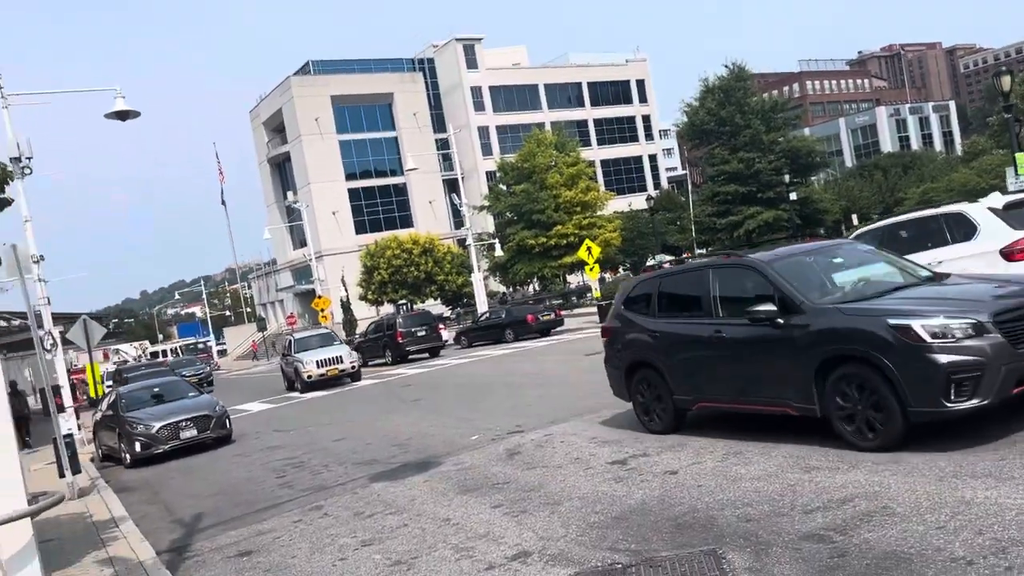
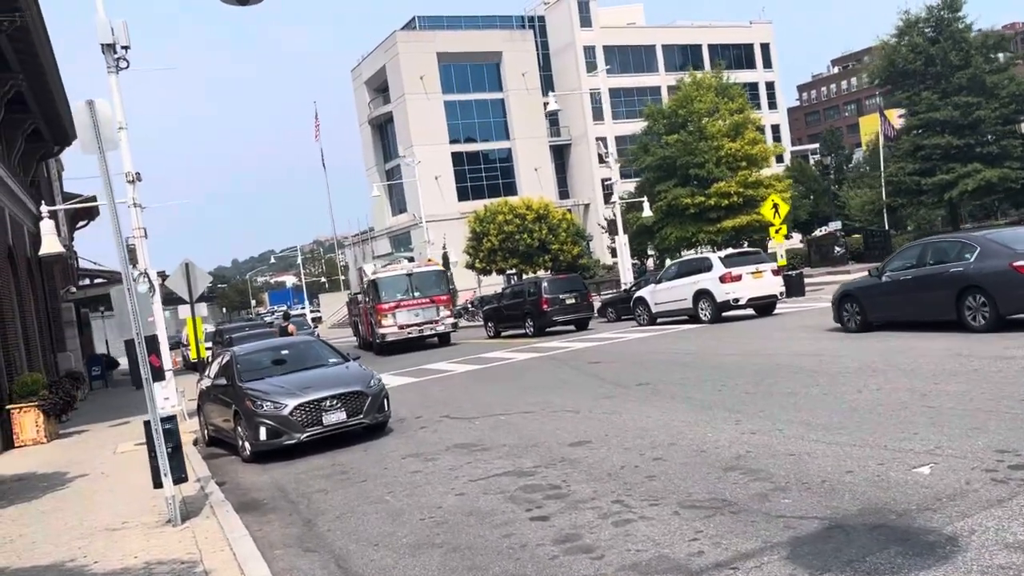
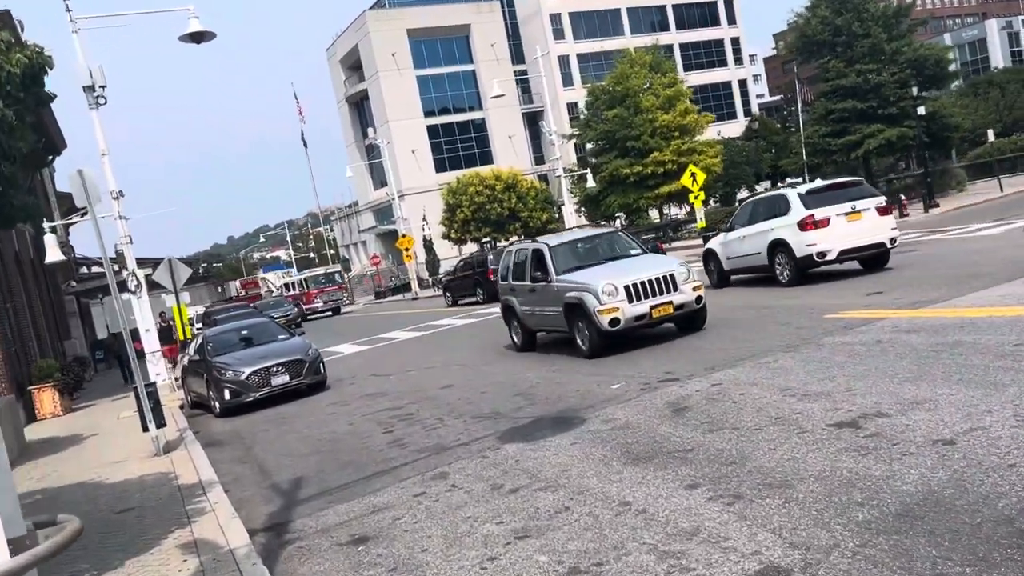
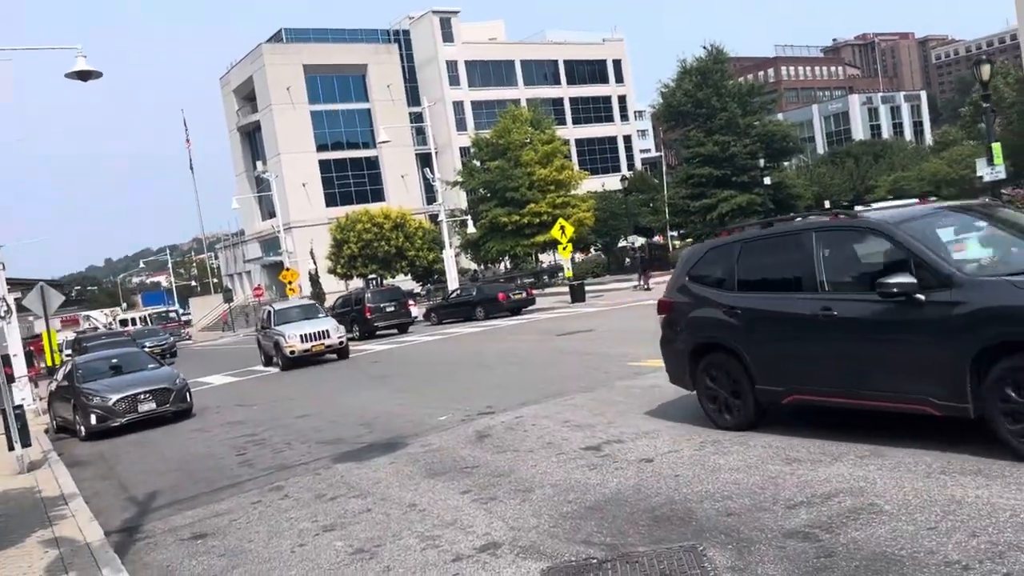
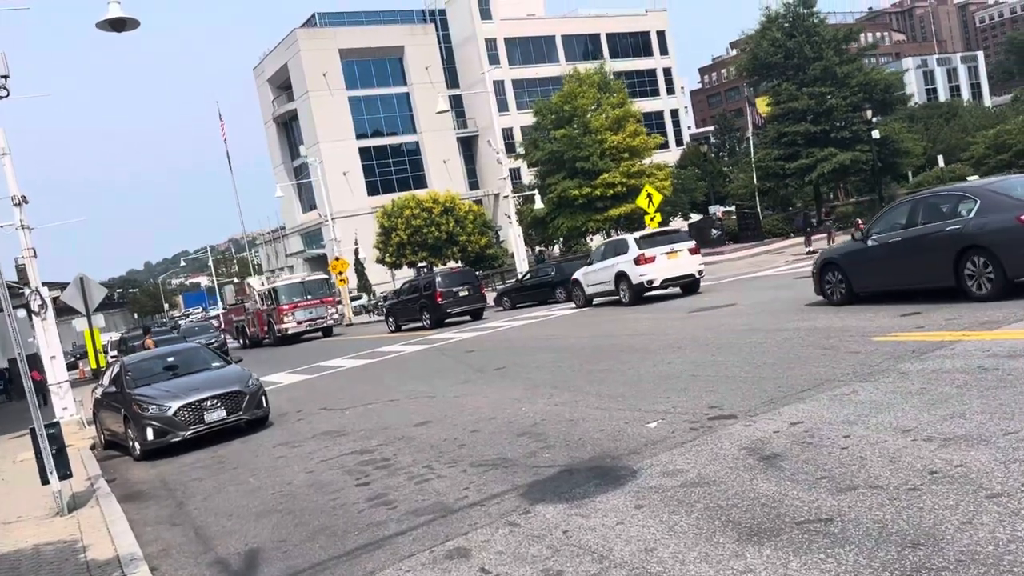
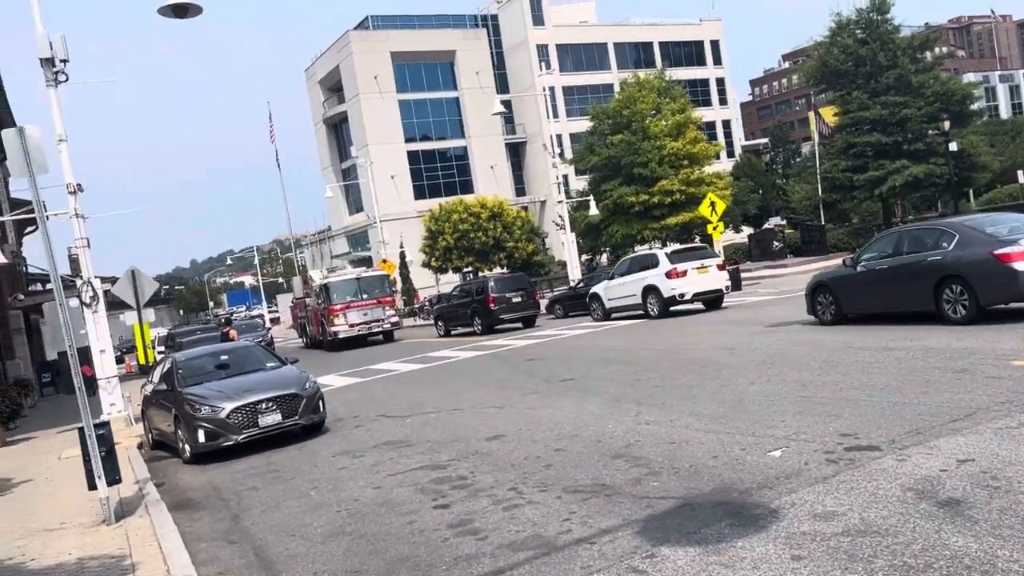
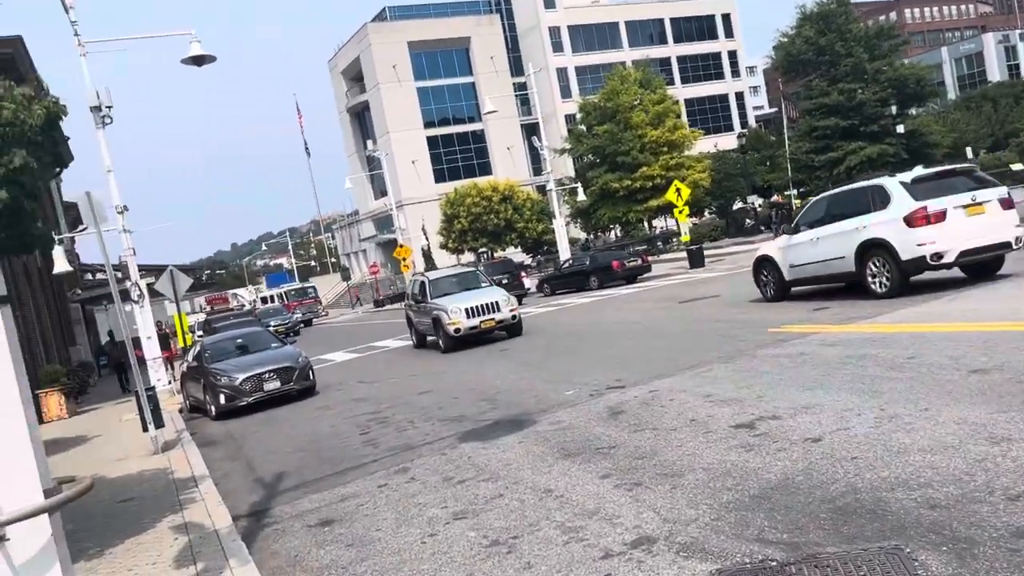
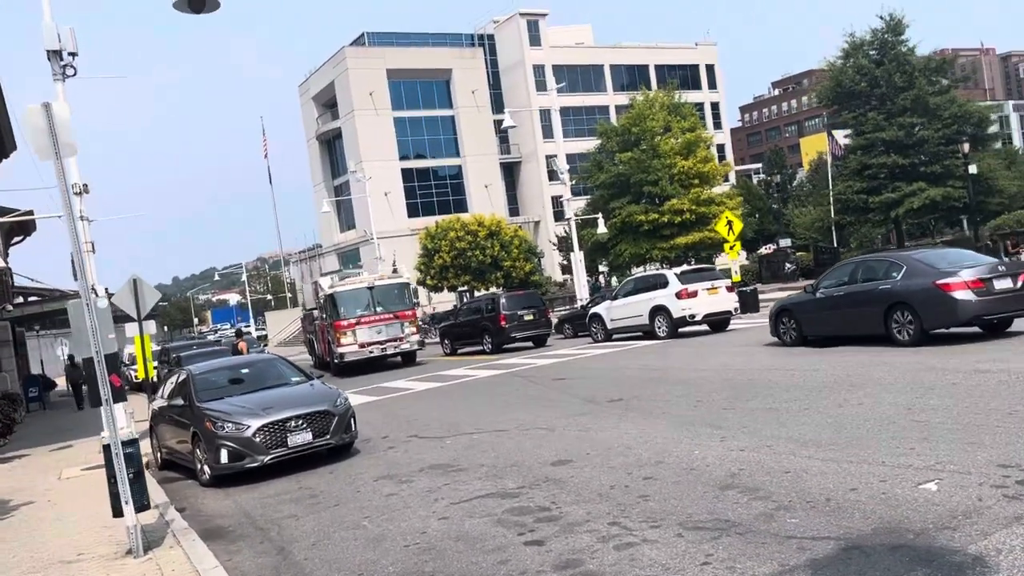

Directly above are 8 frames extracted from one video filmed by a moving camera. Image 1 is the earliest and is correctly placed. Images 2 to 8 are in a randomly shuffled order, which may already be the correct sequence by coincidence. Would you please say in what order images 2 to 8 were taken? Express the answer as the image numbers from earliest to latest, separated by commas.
4, 7, 3, 5, 6, 2, 8
